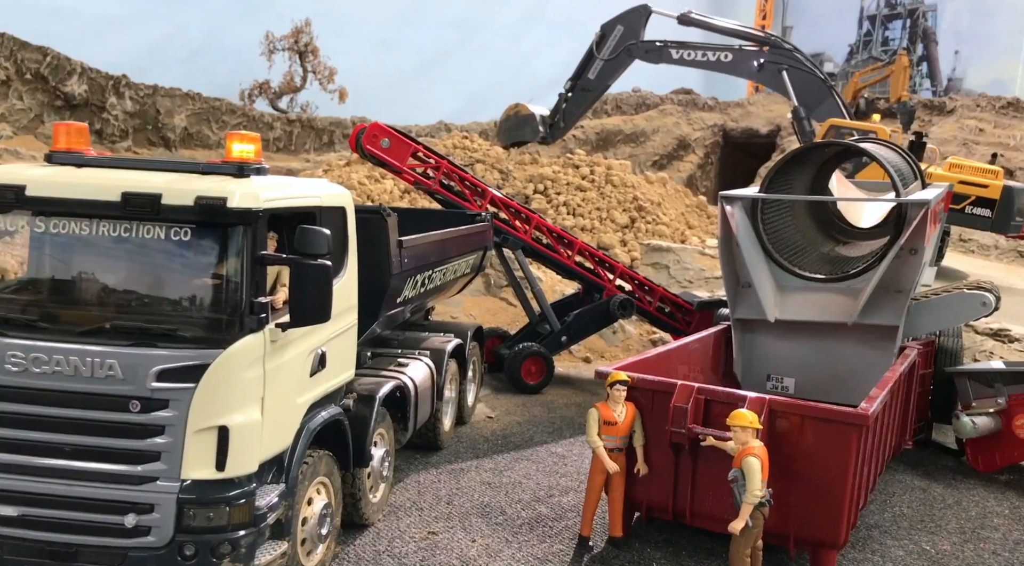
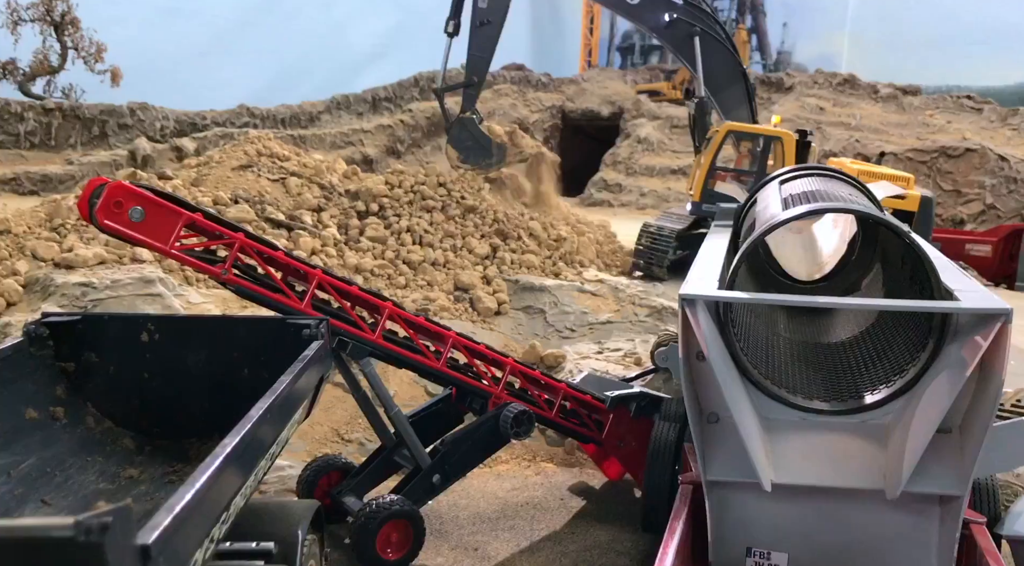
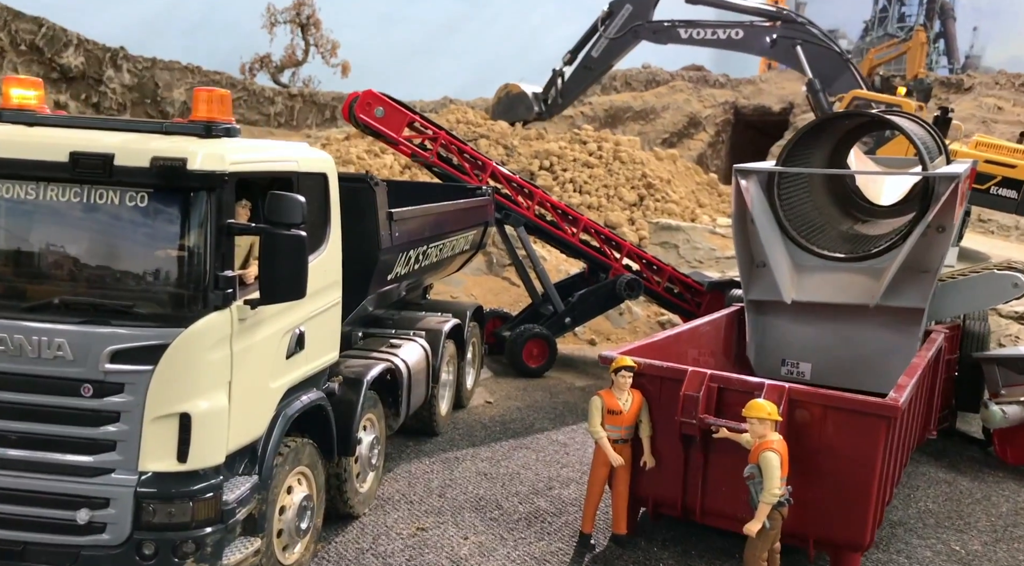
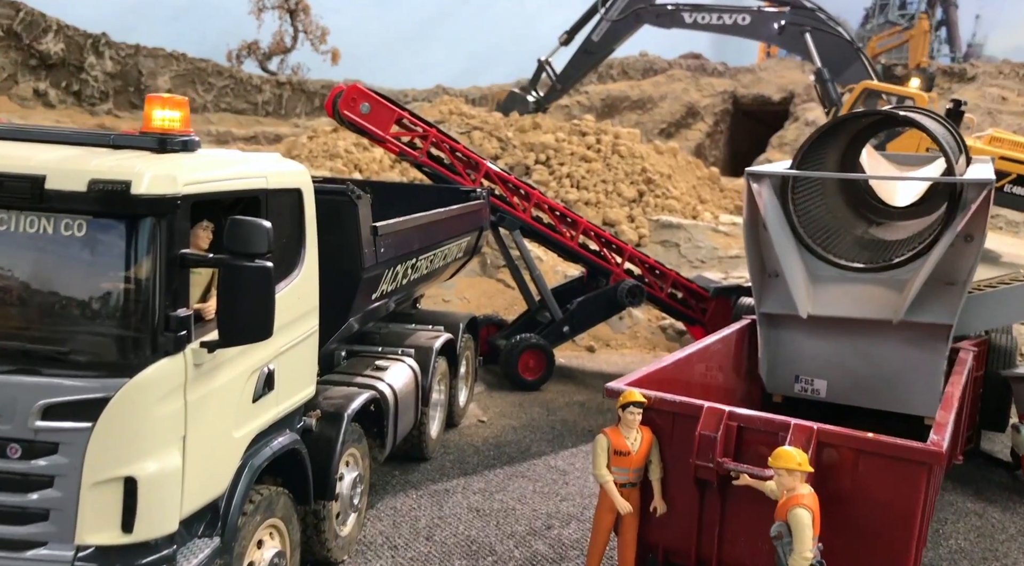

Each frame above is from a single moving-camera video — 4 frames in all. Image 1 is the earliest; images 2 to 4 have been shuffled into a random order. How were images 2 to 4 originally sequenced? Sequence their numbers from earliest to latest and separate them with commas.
3, 4, 2
